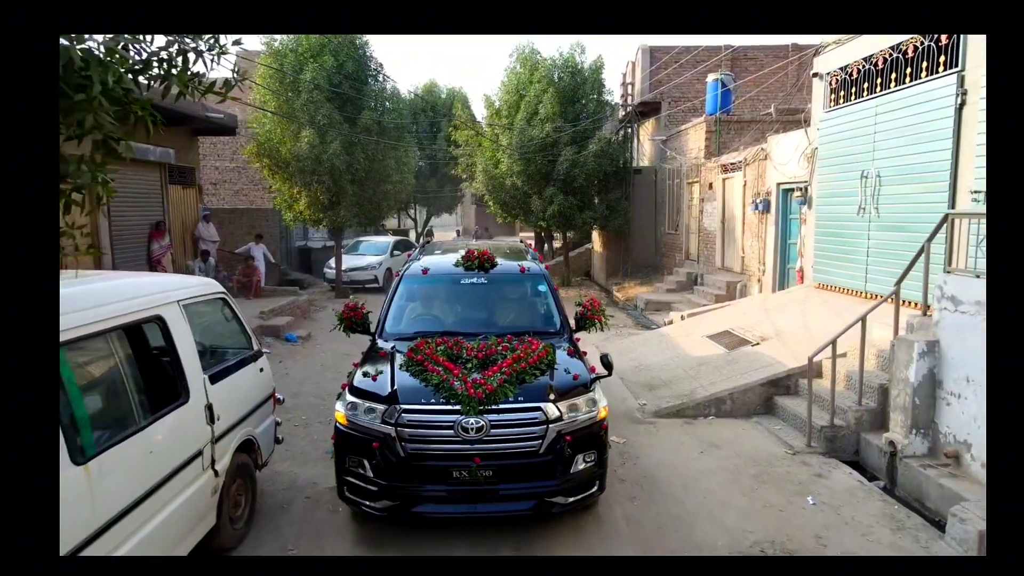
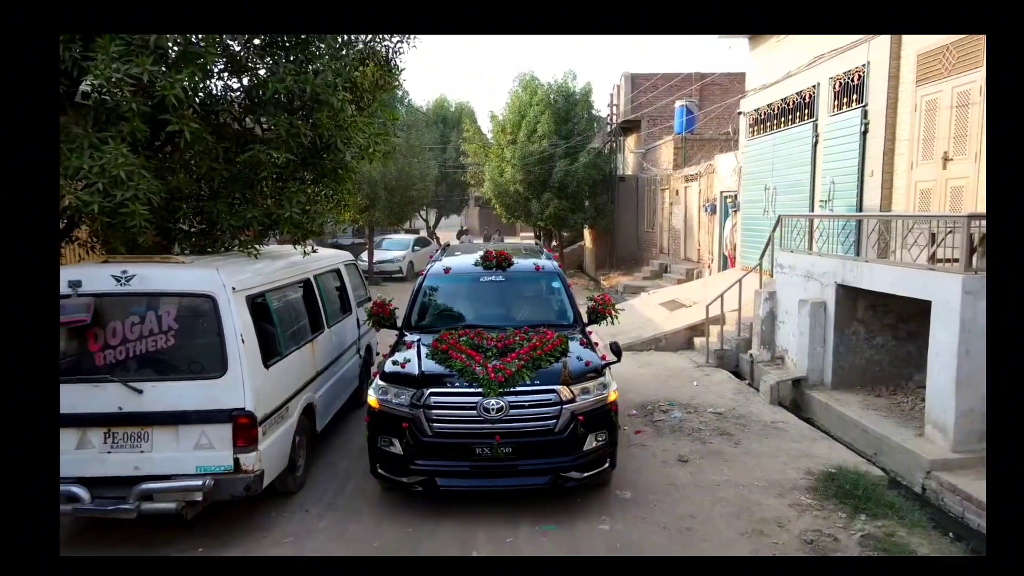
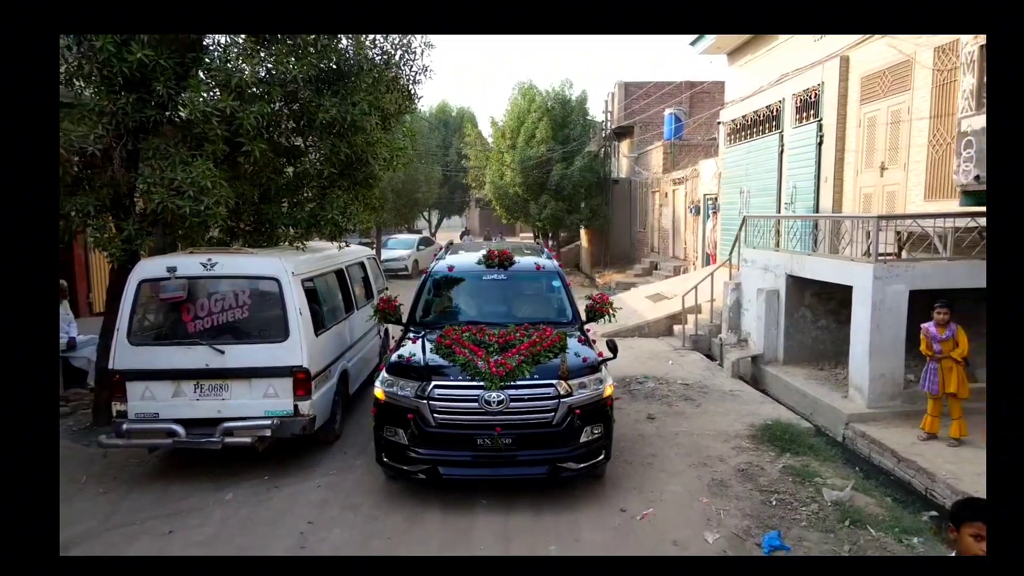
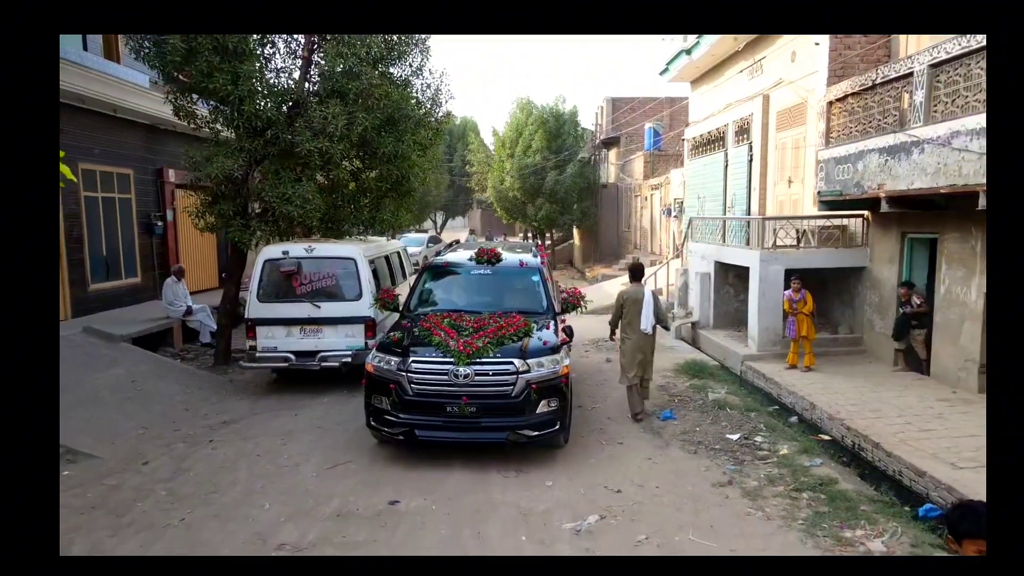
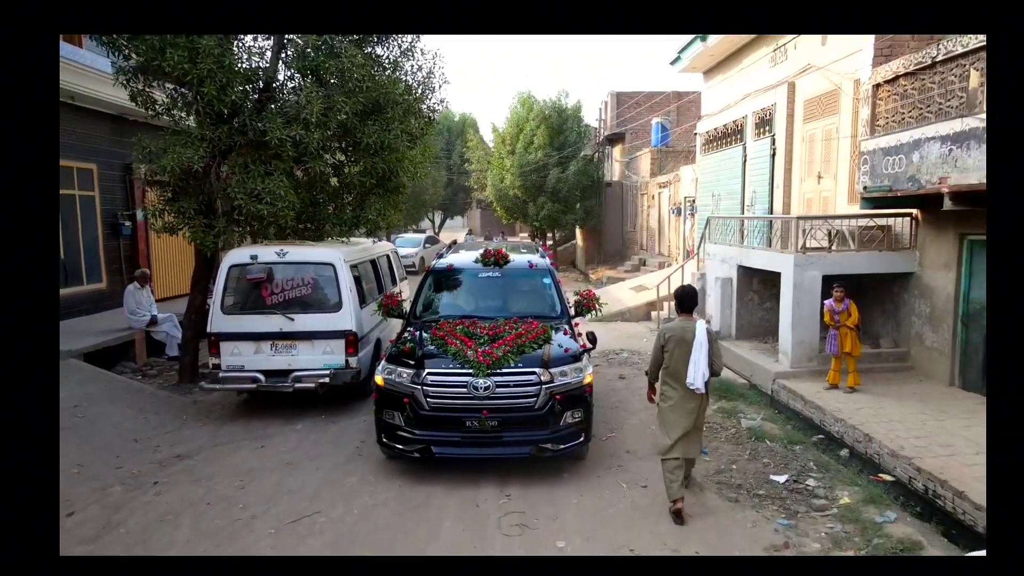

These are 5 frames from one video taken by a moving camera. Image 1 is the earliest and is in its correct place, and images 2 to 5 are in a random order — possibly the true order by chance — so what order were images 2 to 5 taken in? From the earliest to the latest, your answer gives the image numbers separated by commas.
2, 3, 5, 4
